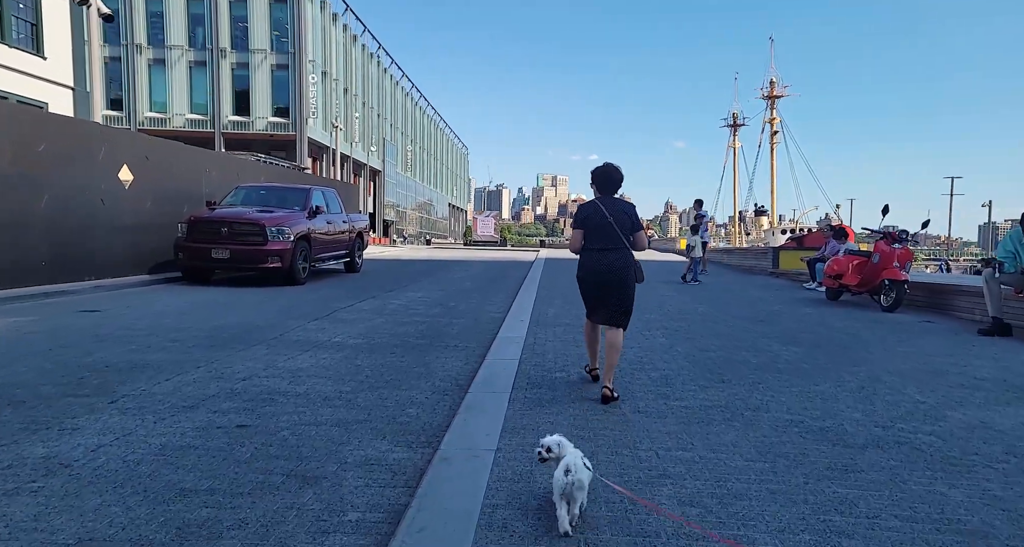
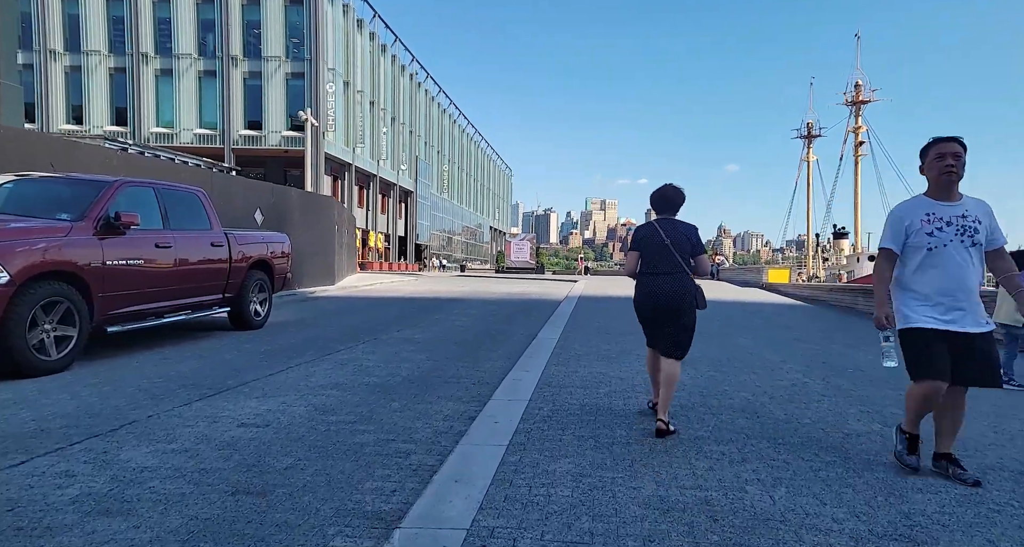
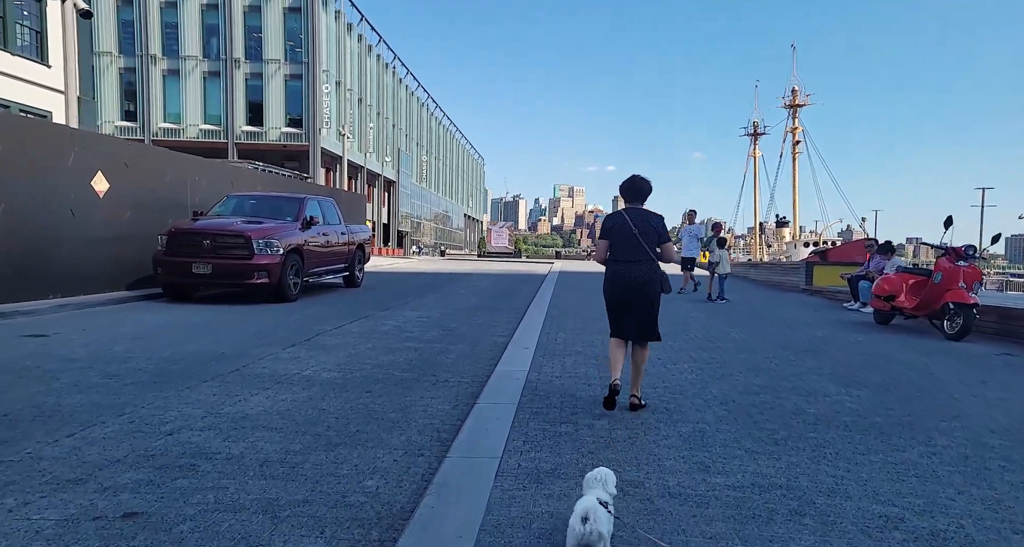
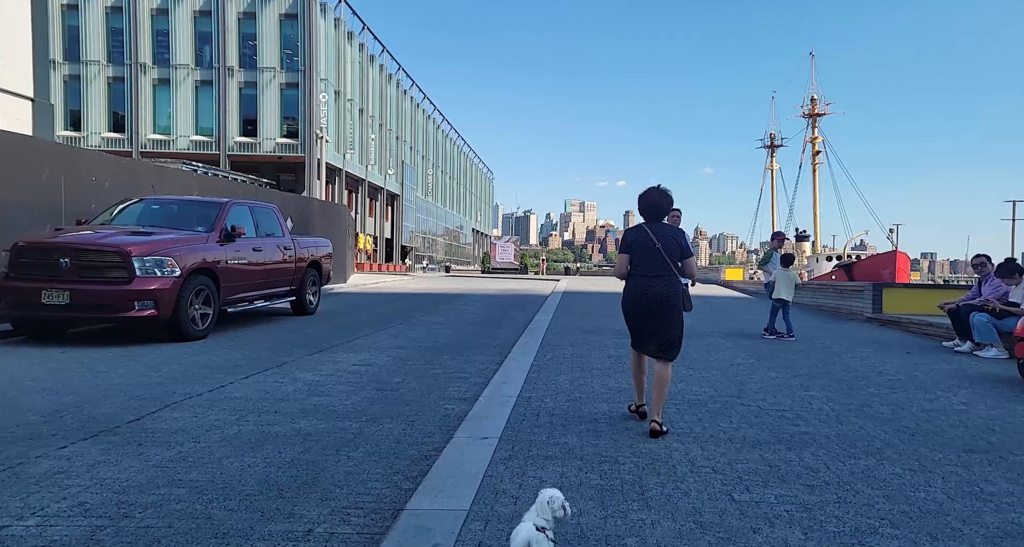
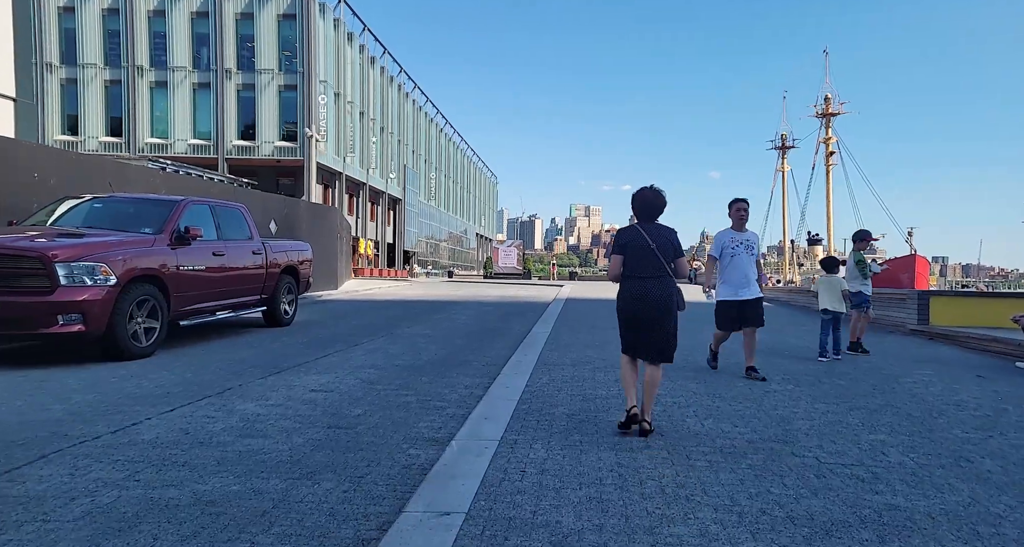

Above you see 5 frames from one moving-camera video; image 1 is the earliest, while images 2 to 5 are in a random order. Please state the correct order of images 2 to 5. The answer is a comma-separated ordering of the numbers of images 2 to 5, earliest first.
3, 4, 5, 2
